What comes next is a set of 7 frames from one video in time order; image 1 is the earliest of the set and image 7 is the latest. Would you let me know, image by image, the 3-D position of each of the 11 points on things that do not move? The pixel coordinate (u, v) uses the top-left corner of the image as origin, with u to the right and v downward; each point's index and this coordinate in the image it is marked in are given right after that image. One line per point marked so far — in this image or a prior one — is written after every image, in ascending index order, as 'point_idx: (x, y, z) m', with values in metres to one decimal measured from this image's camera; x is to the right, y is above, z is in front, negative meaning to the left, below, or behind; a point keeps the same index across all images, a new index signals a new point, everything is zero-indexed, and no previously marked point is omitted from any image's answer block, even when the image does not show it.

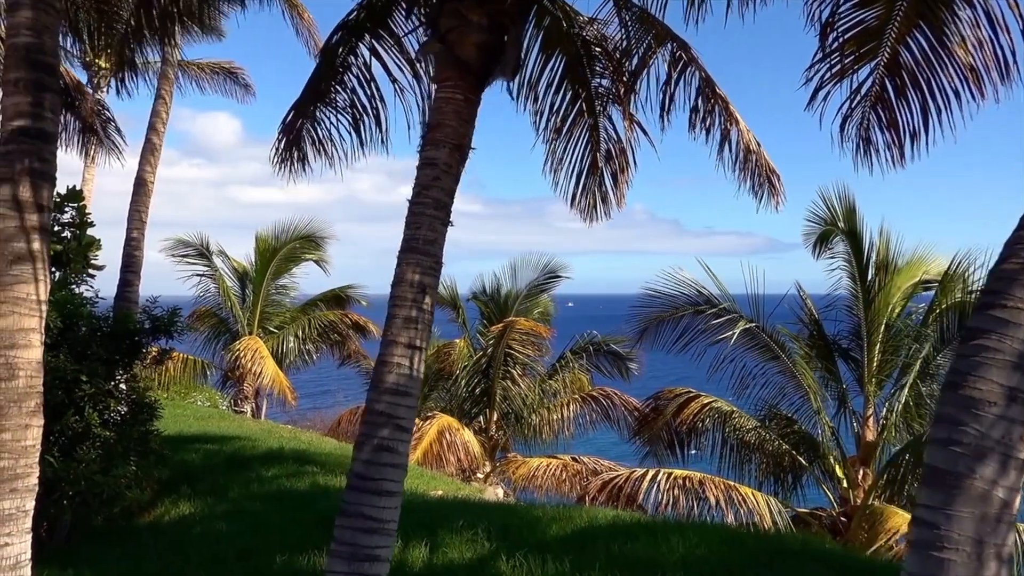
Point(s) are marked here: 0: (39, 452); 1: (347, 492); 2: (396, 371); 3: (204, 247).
0: (-2.3, -0.8, +4.1) m
1: (-0.7, -0.9, +3.7) m
2: (-0.5, -0.4, +3.8) m
3: (-5.8, +0.8, +16.3) m
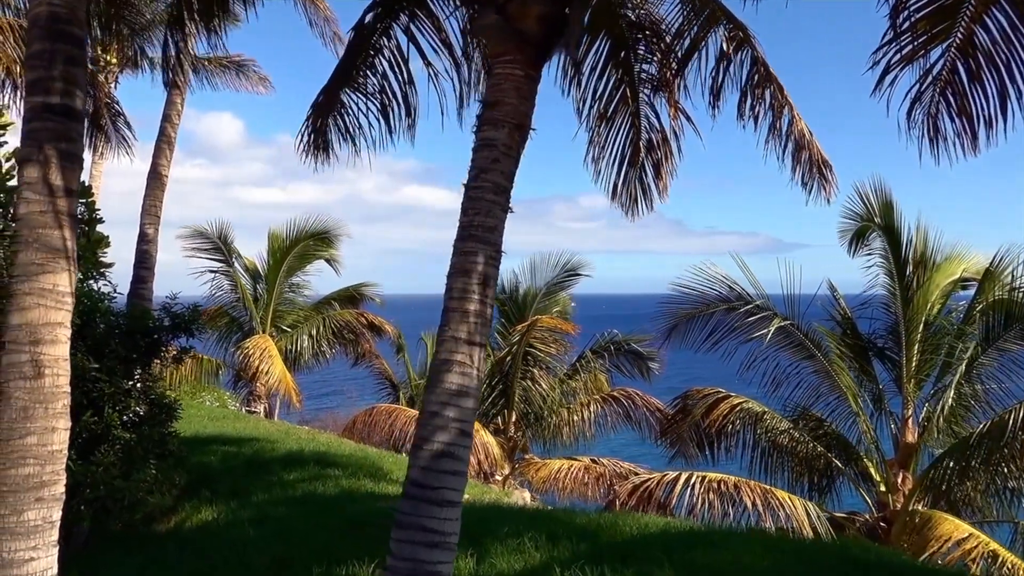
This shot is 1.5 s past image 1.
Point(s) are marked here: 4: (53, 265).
0: (-2.0, -0.8, +3.8) m
1: (-0.4, -0.9, +3.4) m
2: (-0.2, -0.3, +3.5) m
3: (-5.5, +0.9, +16.0) m
4: (-2.0, +0.1, +3.7) m
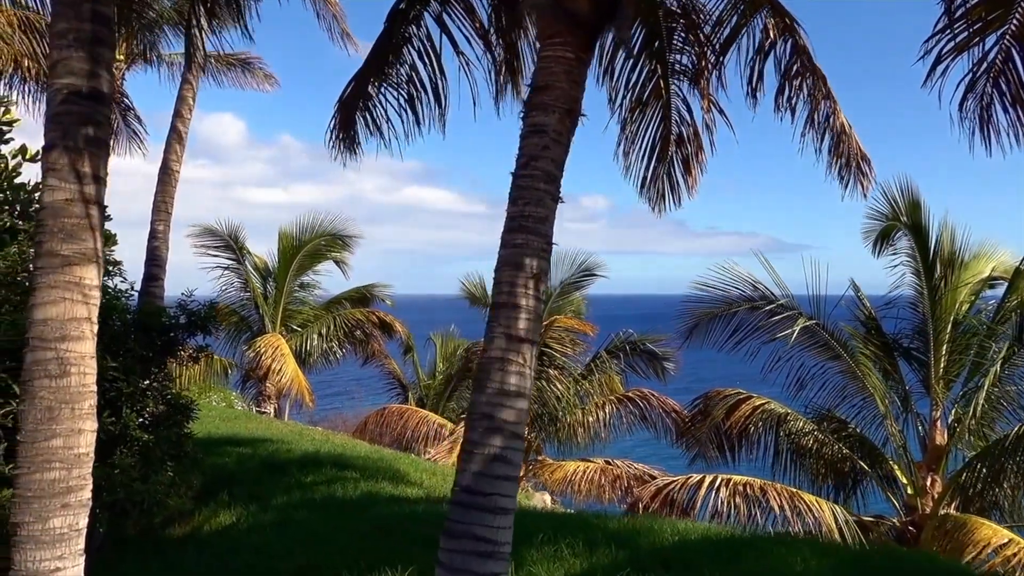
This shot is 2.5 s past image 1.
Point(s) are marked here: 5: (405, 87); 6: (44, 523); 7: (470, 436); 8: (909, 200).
0: (-1.8, -0.7, +3.6) m
1: (-0.2, -0.8, +3.2) m
2: (0.0, -0.3, +3.3) m
3: (-5.3, +0.9, +15.8) m
4: (-1.8, +0.1, +3.5) m
5: (-0.7, +1.4, +5.9) m
6: (-1.9, -1.0, +3.4) m
7: (-0.2, -0.6, +3.2) m
8: (+4.6, +1.0, +9.8) m
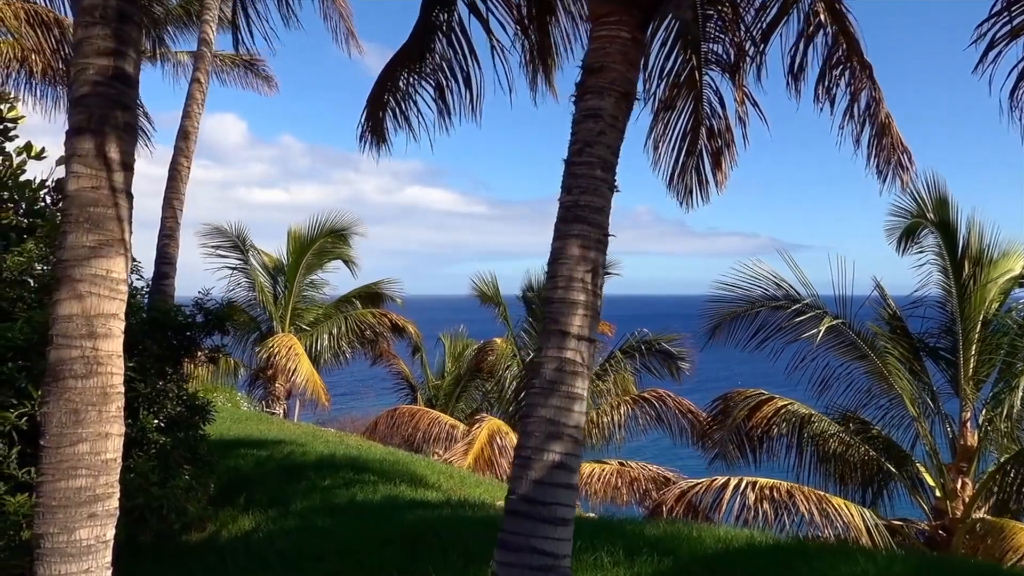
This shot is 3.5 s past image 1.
0: (-1.6, -0.7, +3.4) m
1: (0.0, -0.8, +3.0) m
2: (+0.2, -0.3, +3.0) m
3: (-5.0, +0.9, +15.5) m
4: (-1.6, +0.1, +3.2) m
5: (-0.5, +1.4, +5.7) m
6: (-1.7, -0.9, +3.2) m
7: (+0.1, -0.6, +3.0) m
8: (+4.8, +1.0, +9.6) m
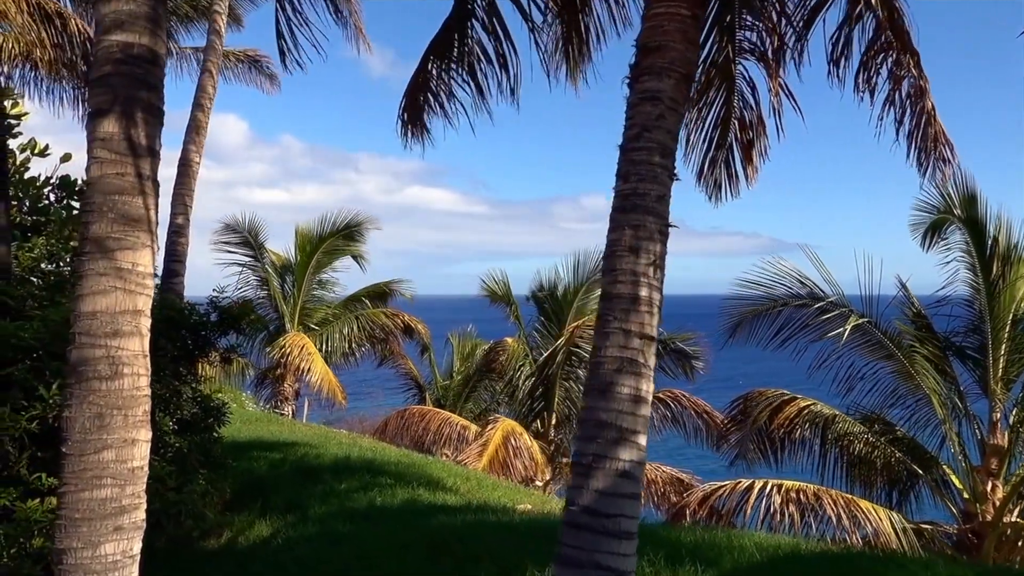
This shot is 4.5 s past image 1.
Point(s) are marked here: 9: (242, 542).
0: (-1.4, -0.7, +3.1) m
1: (+0.2, -0.8, +2.8) m
2: (+0.4, -0.3, +2.8) m
3: (-4.8, +0.9, +15.3) m
4: (-1.4, +0.2, +3.0) m
5: (-0.3, +1.5, +5.4) m
6: (-1.5, -0.9, +3.0) m
7: (+0.2, -0.5, +2.8) m
8: (+5.0, +1.1, +9.3) m
9: (-2.1, -1.9, +6.5) m
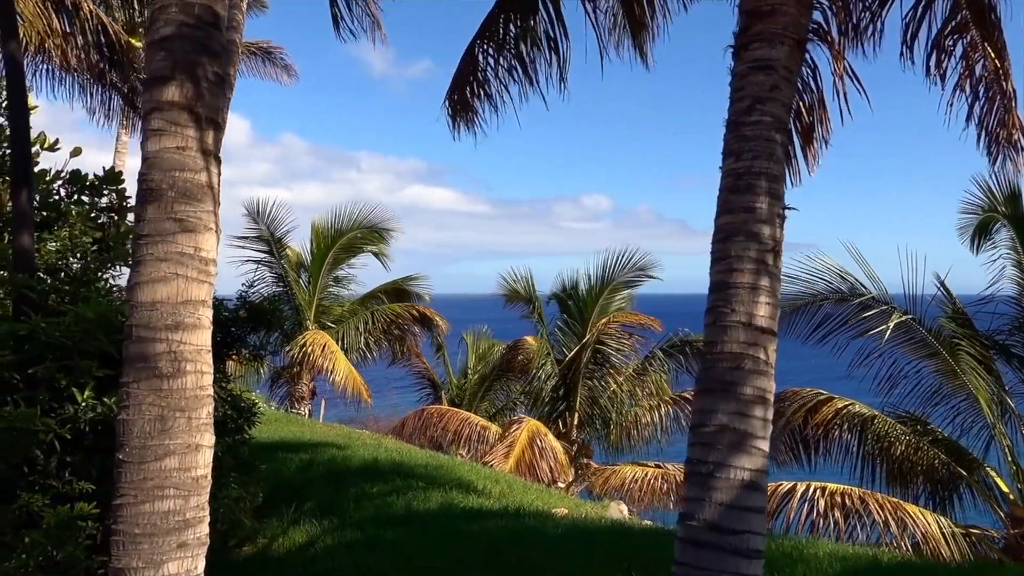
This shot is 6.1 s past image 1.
0: (-1.1, -0.7, +2.8) m
1: (+0.5, -0.8, +2.5) m
2: (+0.7, -0.2, +2.5) m
3: (-4.5, +1.0, +15.0) m
4: (-1.0, +0.2, +2.7) m
5: (0.0, +1.5, +5.1) m
6: (-1.2, -0.9, +2.7) m
7: (+0.6, -0.5, +2.5) m
8: (+5.4, +1.1, +9.0) m
9: (-1.7, -1.9, +6.2) m
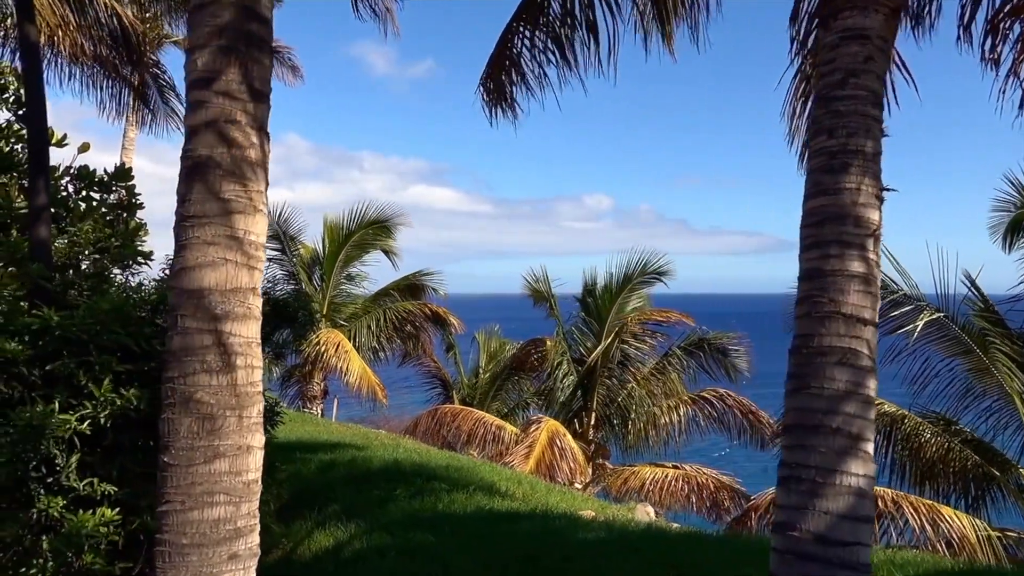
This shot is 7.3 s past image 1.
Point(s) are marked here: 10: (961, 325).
0: (-0.8, -0.6, +2.6) m
1: (+0.7, -0.7, +2.2) m
2: (+0.9, -0.2, +2.3) m
3: (-4.2, +1.0, +14.8) m
4: (-0.8, +0.2, +2.5) m
5: (+0.2, +1.5, +4.9) m
6: (-1.0, -0.9, +2.5) m
7: (+0.8, -0.5, +2.3) m
8: (+5.6, +1.1, +8.8) m
9: (-1.5, -1.9, +5.9) m
10: (+4.8, -0.4, +9.1) m
